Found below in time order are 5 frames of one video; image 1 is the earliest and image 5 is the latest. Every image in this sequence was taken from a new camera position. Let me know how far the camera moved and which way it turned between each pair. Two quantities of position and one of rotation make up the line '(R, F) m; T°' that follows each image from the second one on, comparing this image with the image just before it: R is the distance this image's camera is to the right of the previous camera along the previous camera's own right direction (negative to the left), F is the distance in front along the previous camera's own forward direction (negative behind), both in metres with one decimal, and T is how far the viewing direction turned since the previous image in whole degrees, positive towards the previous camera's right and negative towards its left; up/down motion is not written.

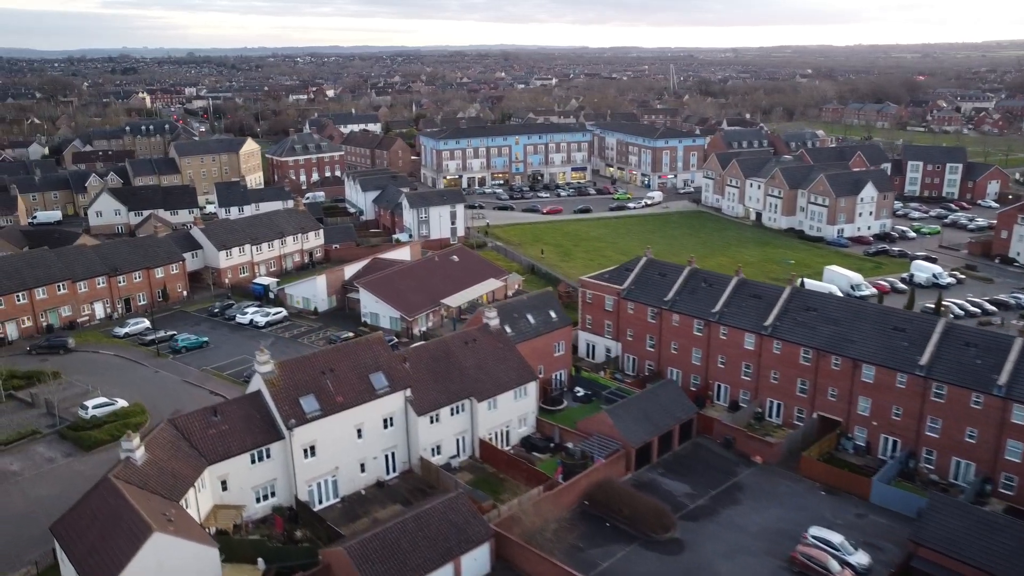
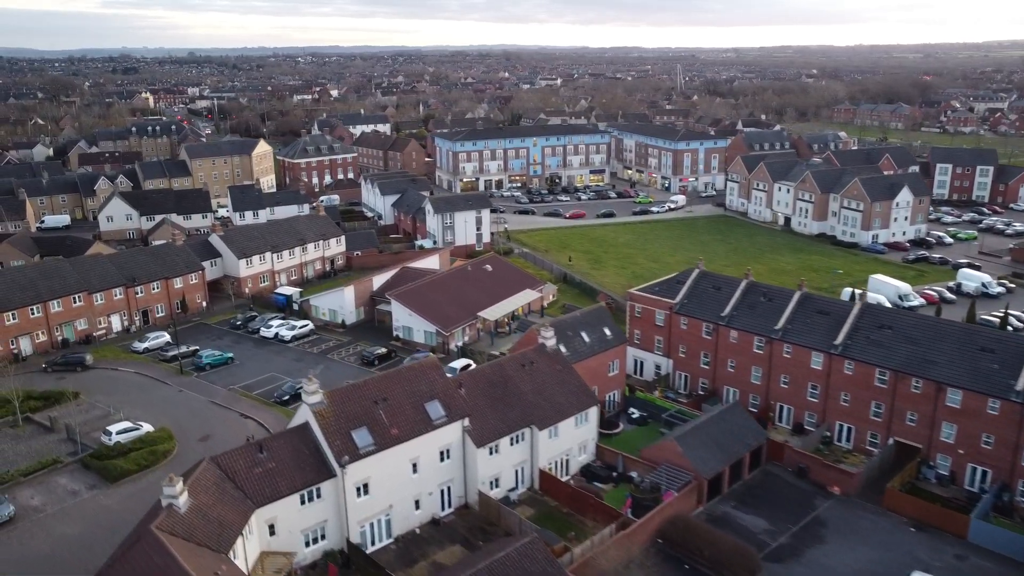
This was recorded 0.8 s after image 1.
(-2.0, +2.5) m; 0°
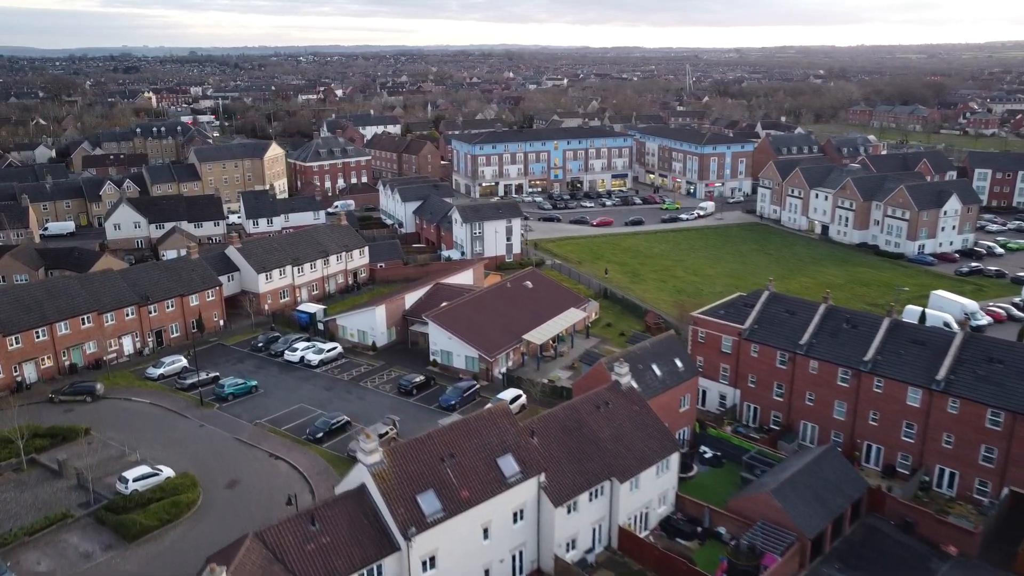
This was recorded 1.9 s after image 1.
(-2.1, +3.7) m; 0°
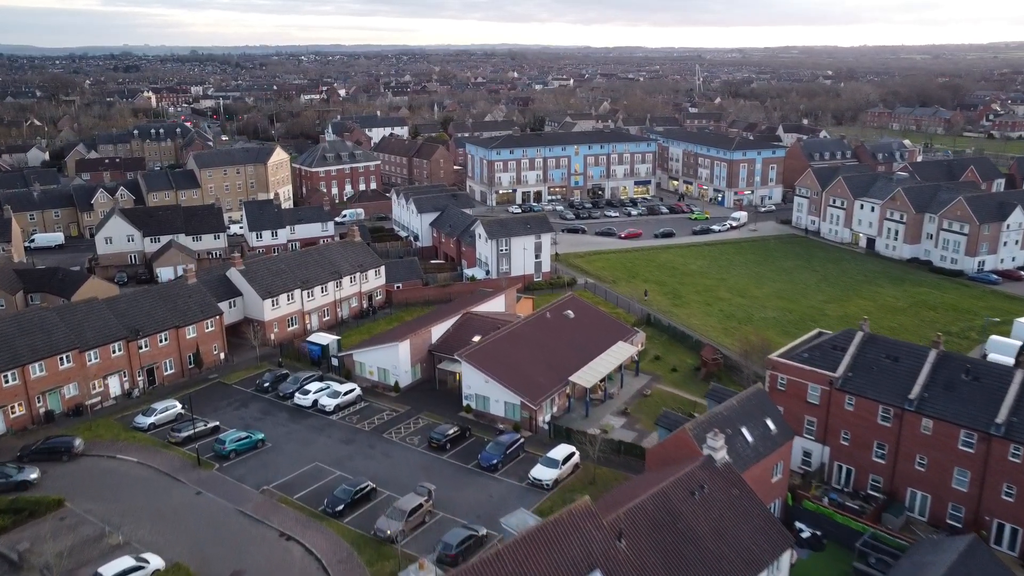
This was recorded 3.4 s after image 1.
(-1.8, +5.6) m; 0°
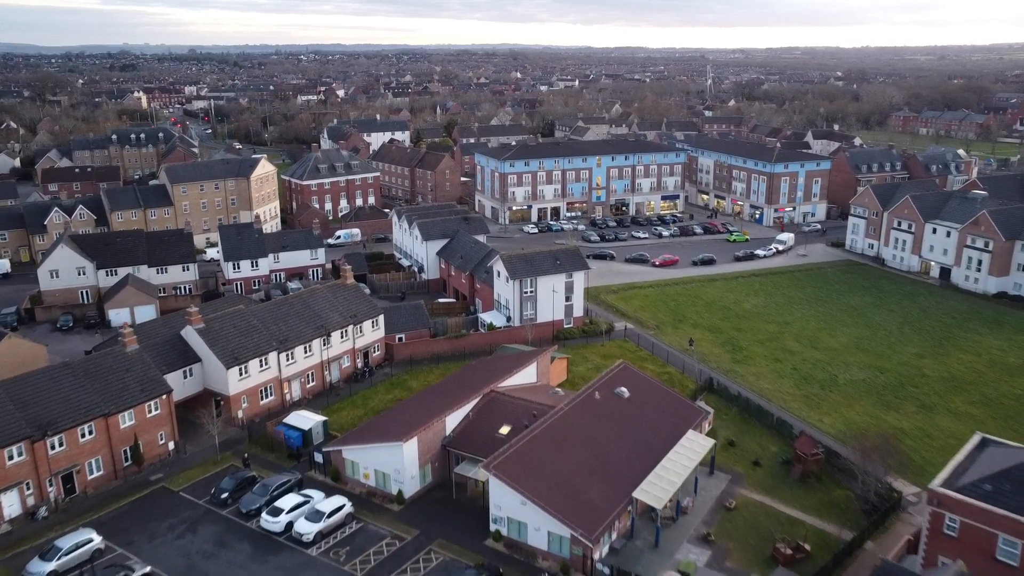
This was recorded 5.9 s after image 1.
(-1.3, +10.1) m; 0°
